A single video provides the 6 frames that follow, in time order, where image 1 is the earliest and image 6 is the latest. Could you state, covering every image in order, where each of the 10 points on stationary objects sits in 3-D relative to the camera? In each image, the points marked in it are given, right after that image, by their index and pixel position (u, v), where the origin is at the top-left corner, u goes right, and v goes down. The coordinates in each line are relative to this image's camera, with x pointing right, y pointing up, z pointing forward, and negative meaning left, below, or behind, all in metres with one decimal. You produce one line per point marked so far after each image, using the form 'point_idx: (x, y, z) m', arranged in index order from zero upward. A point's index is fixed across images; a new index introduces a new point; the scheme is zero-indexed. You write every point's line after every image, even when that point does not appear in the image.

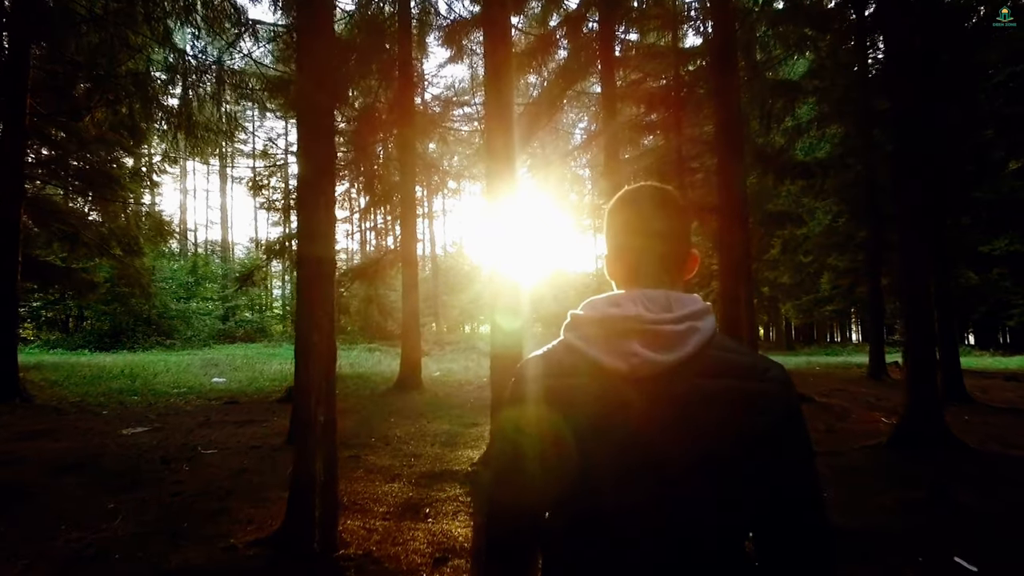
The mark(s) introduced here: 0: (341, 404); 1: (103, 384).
0: (-2.9, -2.0, +10.8) m
1: (-7.1, -1.7, +11.0) m
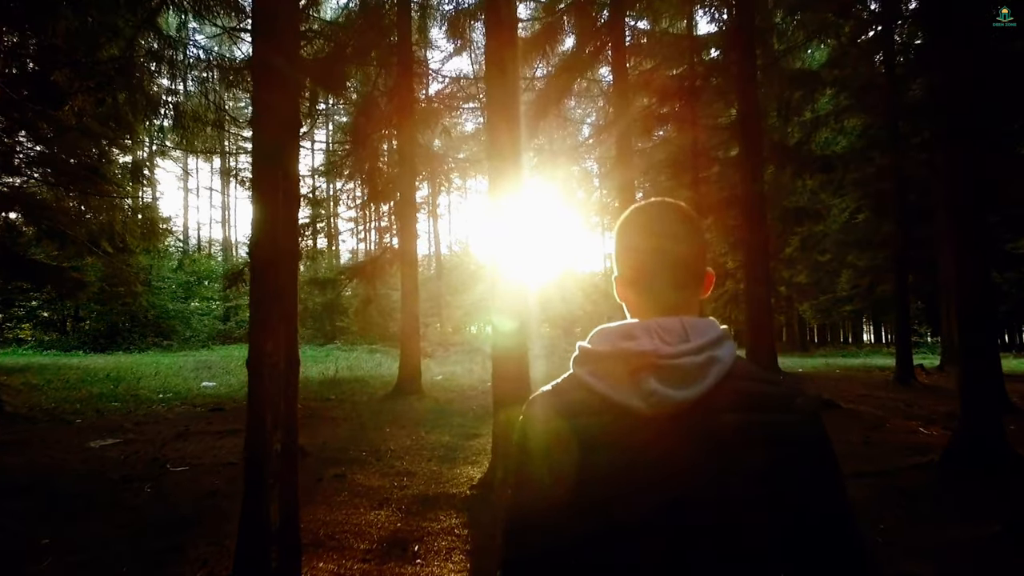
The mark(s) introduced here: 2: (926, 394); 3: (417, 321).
0: (-2.8, -2.0, +10.4) m
1: (-7.0, -1.7, +10.6) m
2: (+7.3, -1.9, +11.3) m
3: (-1.9, -0.7, +12.4) m
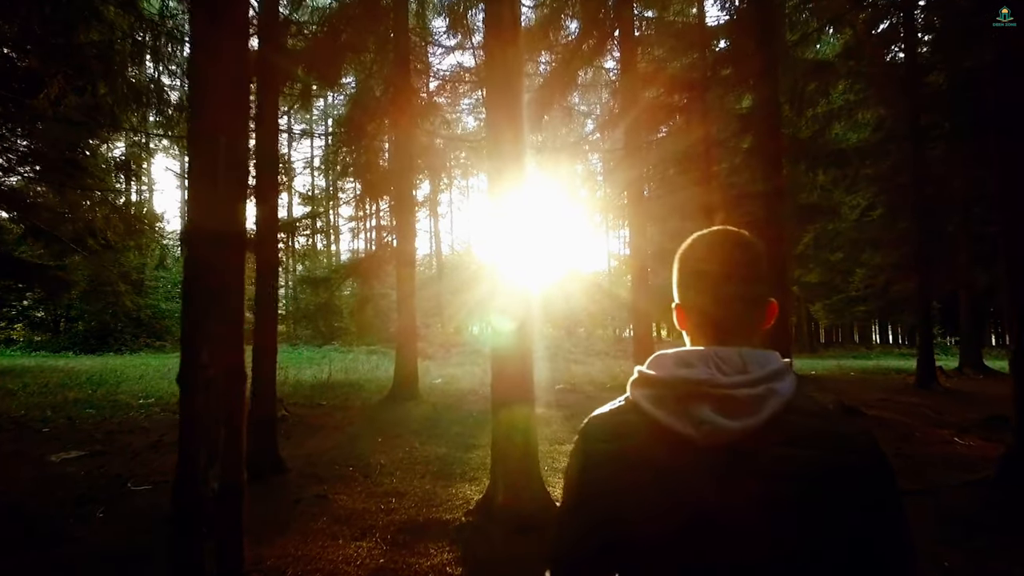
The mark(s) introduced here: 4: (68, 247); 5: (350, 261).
0: (-2.8, -2.0, +9.9) m
1: (-7.0, -1.6, +10.2) m
2: (+7.4, -1.9, +10.9) m
3: (-1.9, -0.7, +12.0) m
4: (-6.7, +0.6, +9.8) m
5: (-2.9, +0.5, +11.8) m
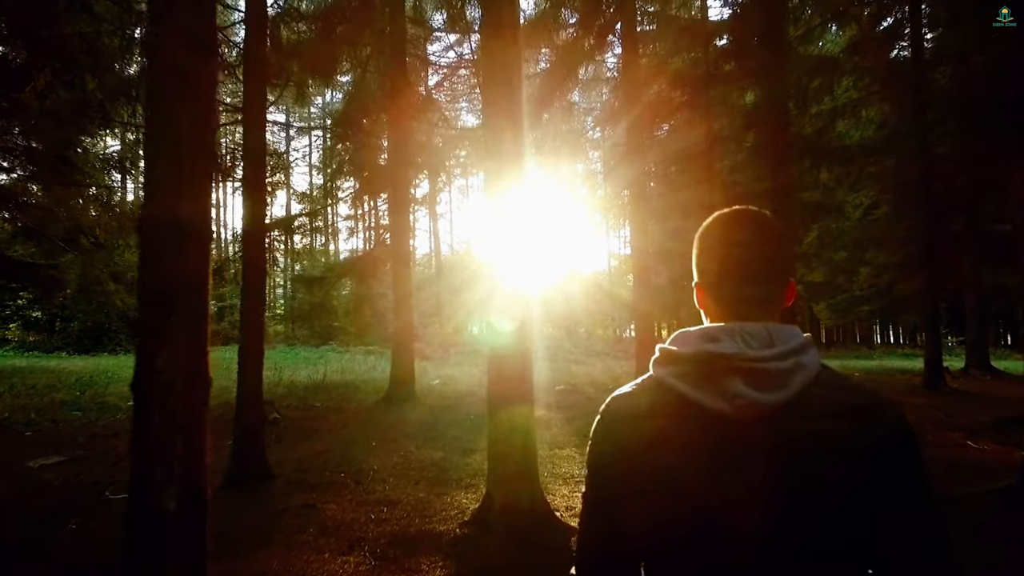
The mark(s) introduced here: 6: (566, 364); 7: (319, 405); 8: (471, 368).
0: (-2.8, -2.0, +9.8) m
1: (-7.0, -1.6, +10.0) m
2: (+7.3, -1.9, +10.7) m
3: (-1.9, -0.7, +11.8) m
4: (-6.7, +0.6, +9.6) m
5: (-3.0, +0.5, +11.6) m
6: (+1.7, -2.3, +19.7) m
7: (-3.4, -2.0, +11.4) m
8: (-1.0, -2.0, +16.8) m
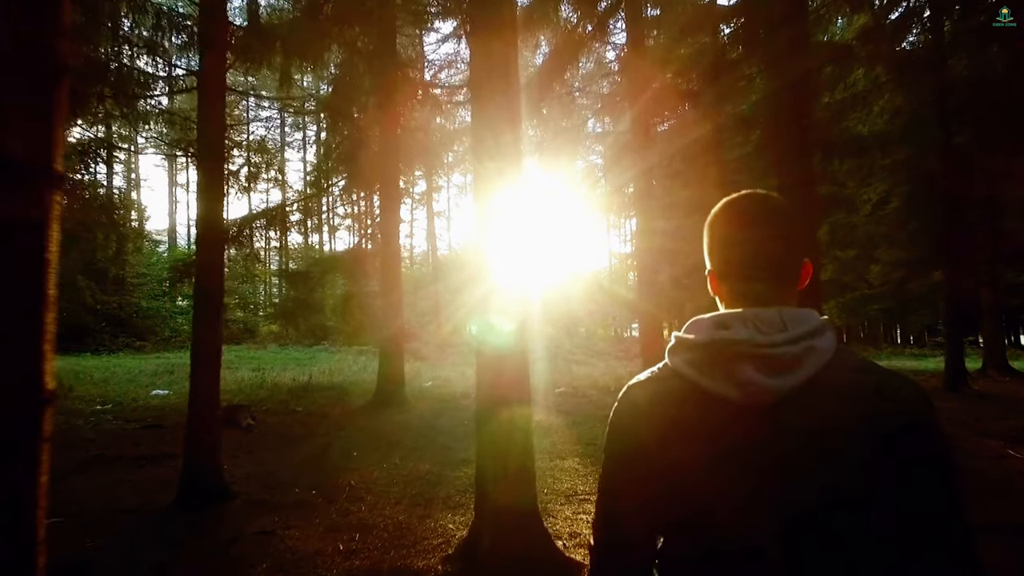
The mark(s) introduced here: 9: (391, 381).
0: (-2.8, -1.9, +9.3) m
1: (-7.0, -1.6, +9.5) m
2: (+7.3, -1.8, +10.2) m
3: (-1.9, -0.6, +11.4) m
4: (-6.8, +0.7, +9.2) m
5: (-3.0, +0.5, +11.1) m
6: (+1.6, -2.3, +19.2) m
7: (-3.4, -2.0, +10.9) m
8: (-1.1, -2.0, +16.3) m
9: (-2.1, -1.6, +11.4) m
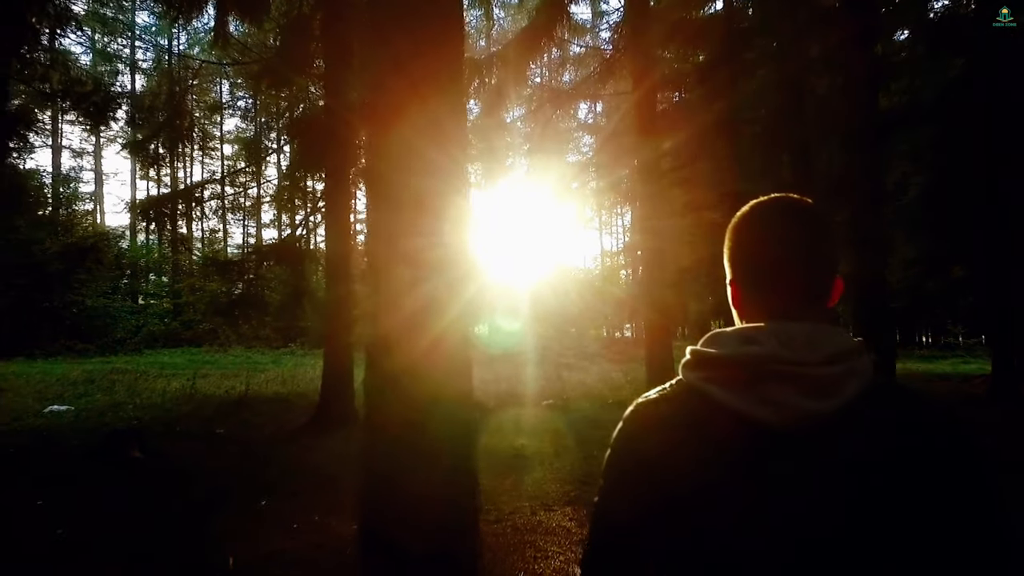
0: (-3.1, -1.9, +8.1) m
1: (-7.3, -1.5, +8.2) m
2: (+7.1, -1.8, +9.1) m
3: (-2.2, -0.6, +10.1) m
4: (-7.0, +0.7, +7.9) m
5: (-3.2, +0.6, +9.9) m
6: (+1.2, -2.2, +18.1) m
7: (-3.7, -1.9, +9.6) m
8: (-1.4, -1.9, +15.1) m
9: (-2.3, -1.6, +10.2) m
